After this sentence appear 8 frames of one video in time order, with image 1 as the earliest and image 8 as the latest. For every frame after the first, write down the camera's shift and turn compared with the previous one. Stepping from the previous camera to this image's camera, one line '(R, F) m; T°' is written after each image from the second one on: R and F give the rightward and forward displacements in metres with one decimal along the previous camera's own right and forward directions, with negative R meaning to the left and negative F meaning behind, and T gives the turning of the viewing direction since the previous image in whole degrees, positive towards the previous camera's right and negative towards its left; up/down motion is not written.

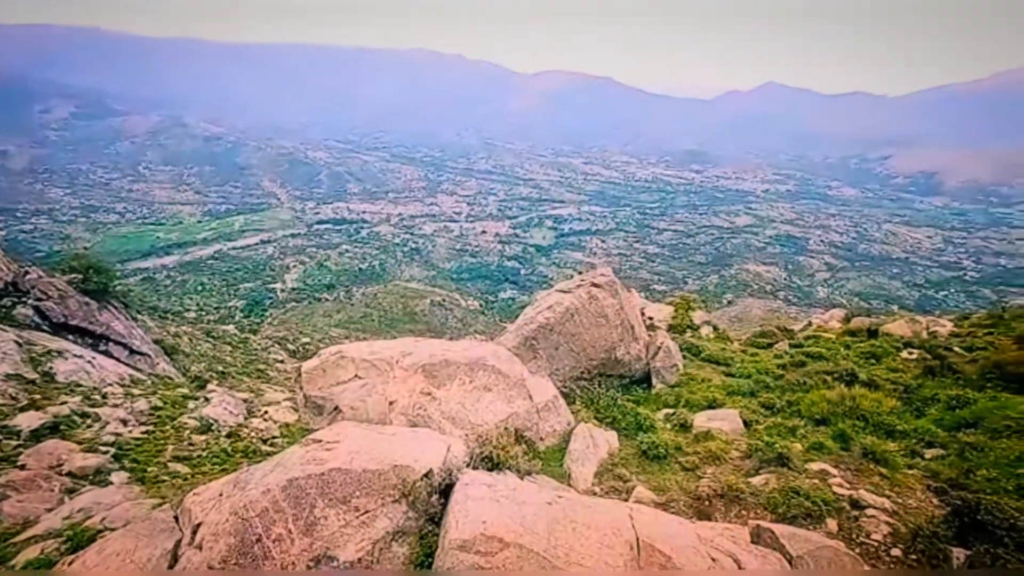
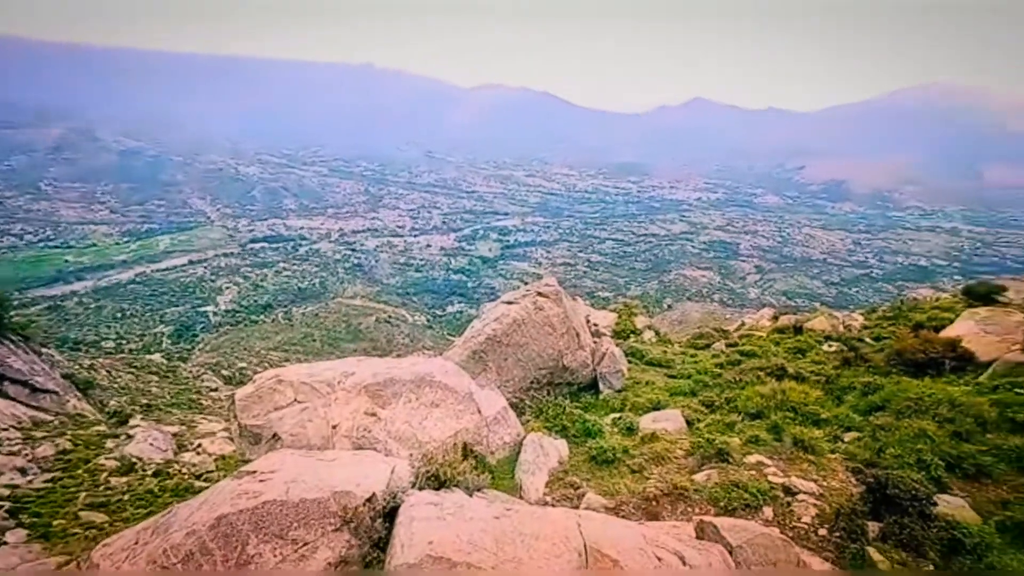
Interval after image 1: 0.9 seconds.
(+0.2, -0.1) m; +6°
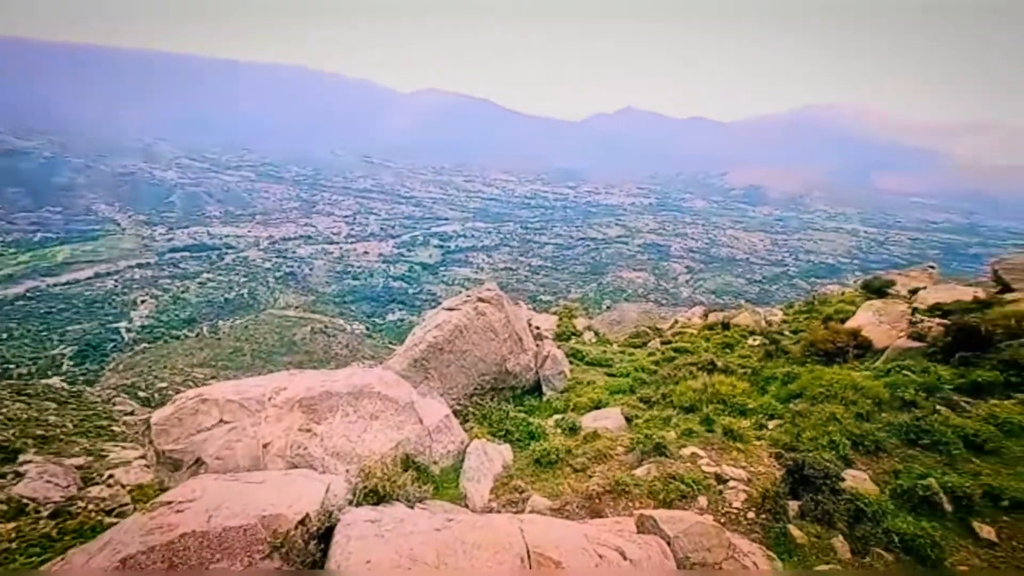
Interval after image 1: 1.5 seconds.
(+0.1, 0.0) m; +7°
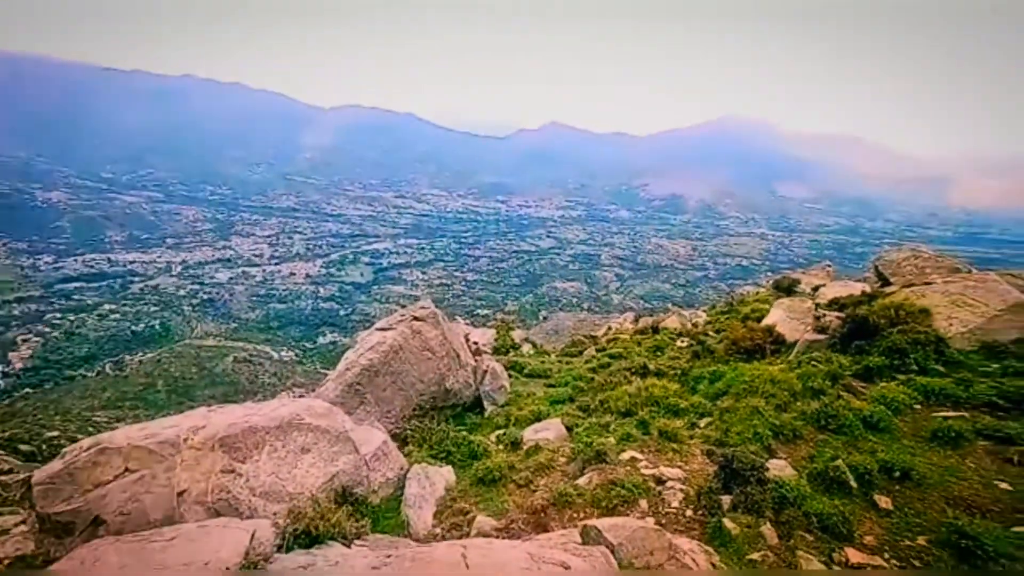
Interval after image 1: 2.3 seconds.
(+0.1, +0.2) m; +8°
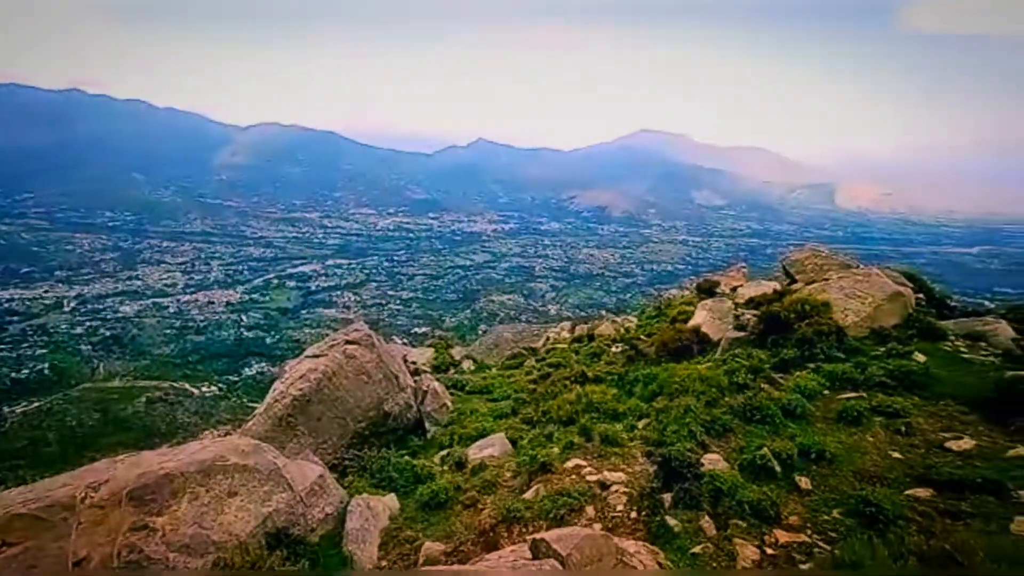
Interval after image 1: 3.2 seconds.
(0.0, 0.0) m; +8°
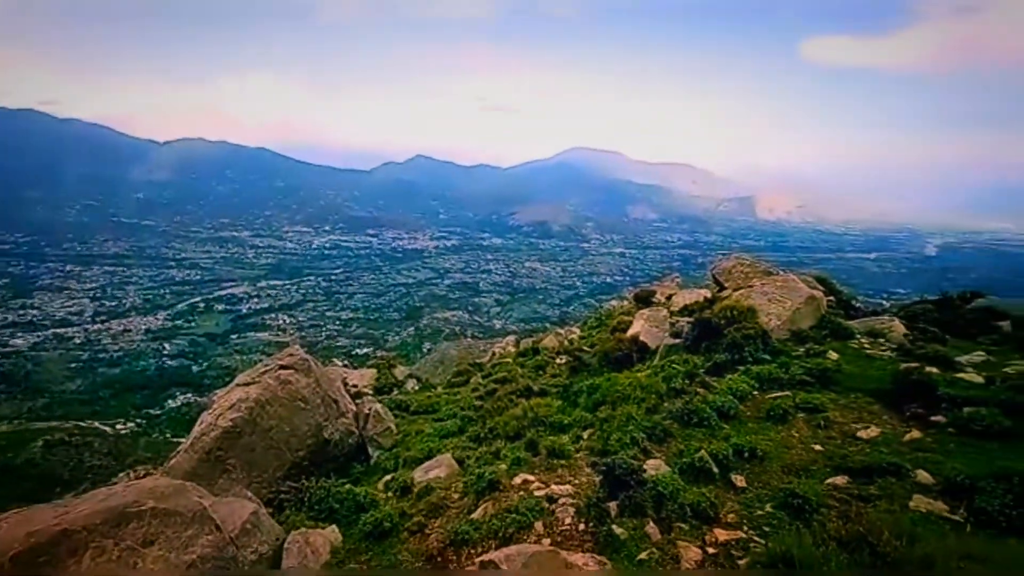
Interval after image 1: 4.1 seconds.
(+0.1, 0.0) m; +7°
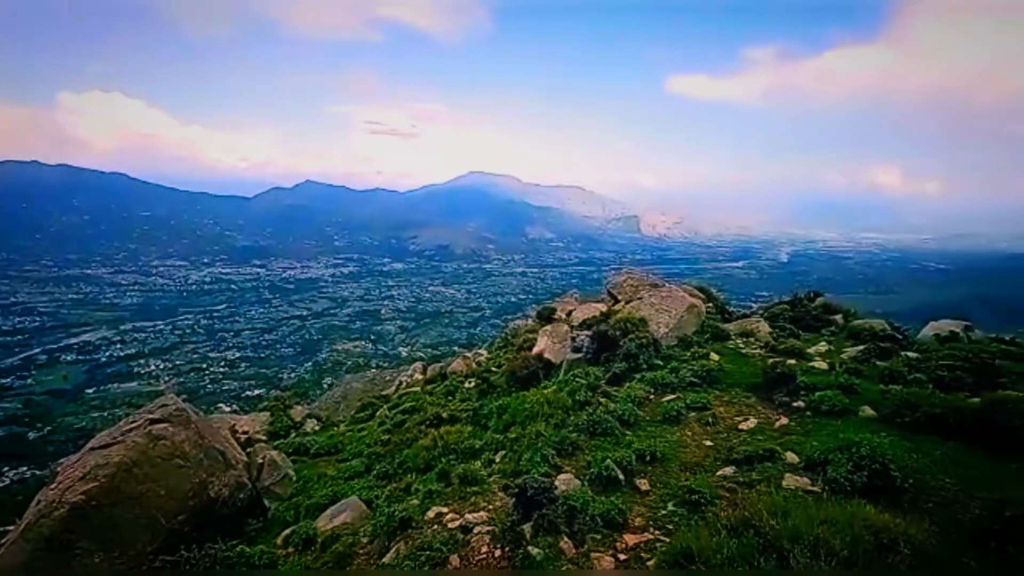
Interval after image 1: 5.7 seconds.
(+0.2, +0.1) m; +11°
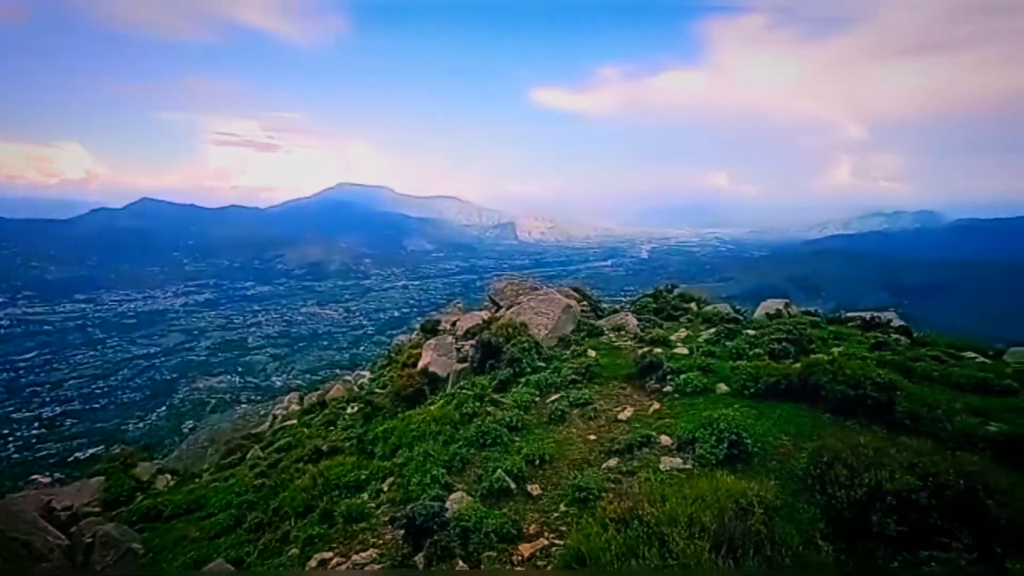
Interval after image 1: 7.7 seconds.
(+0.6, +1.1) m; +14°
